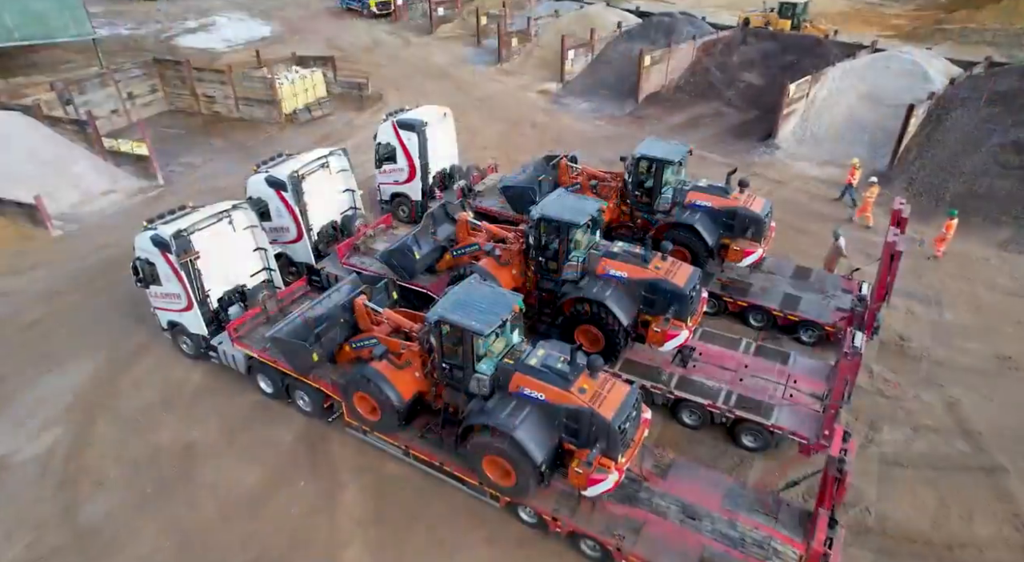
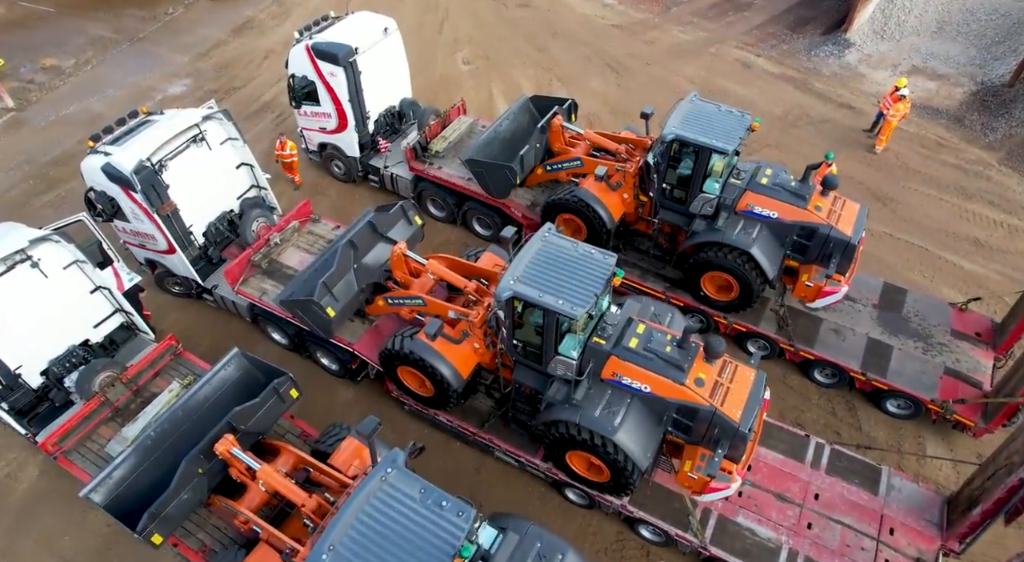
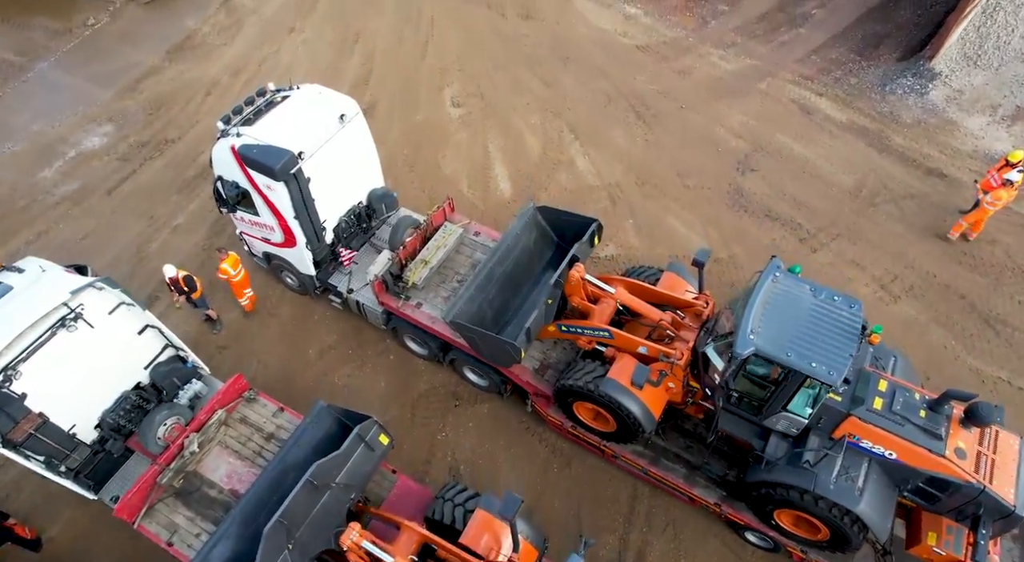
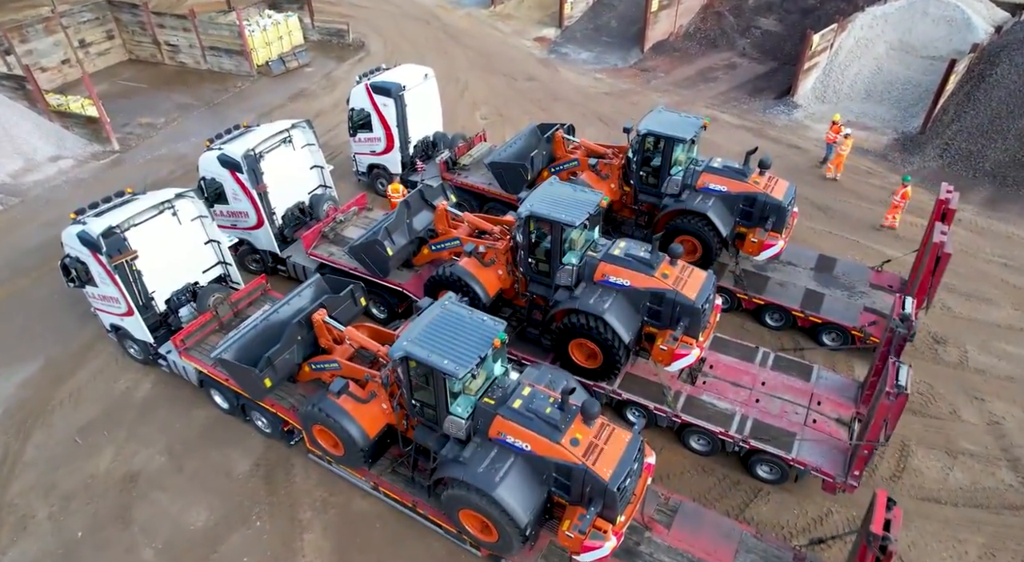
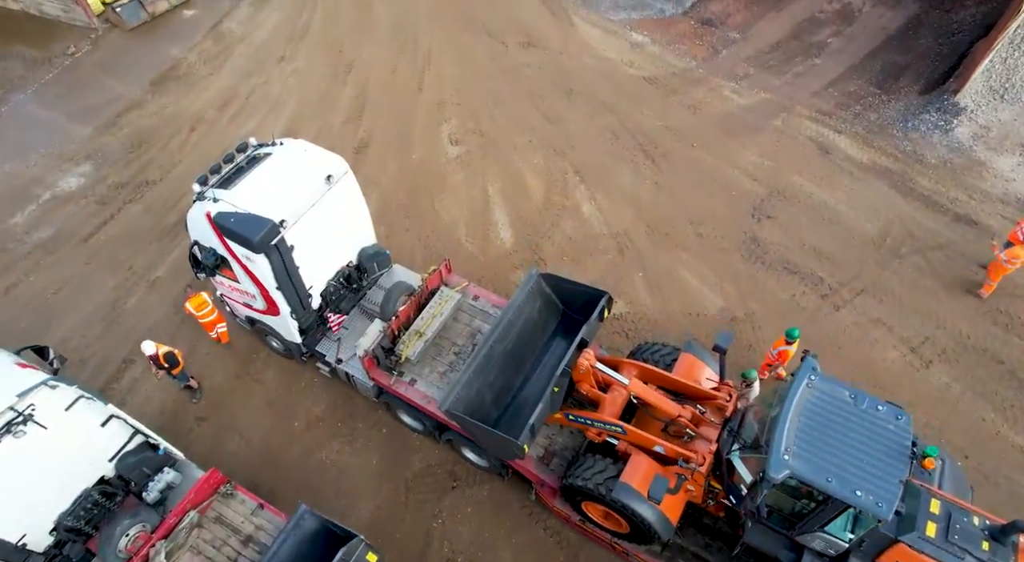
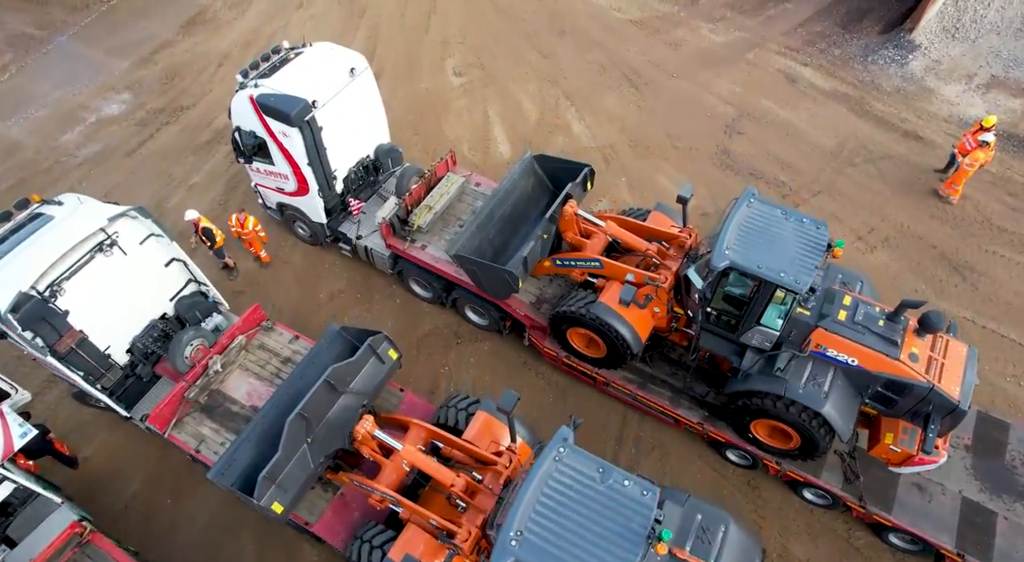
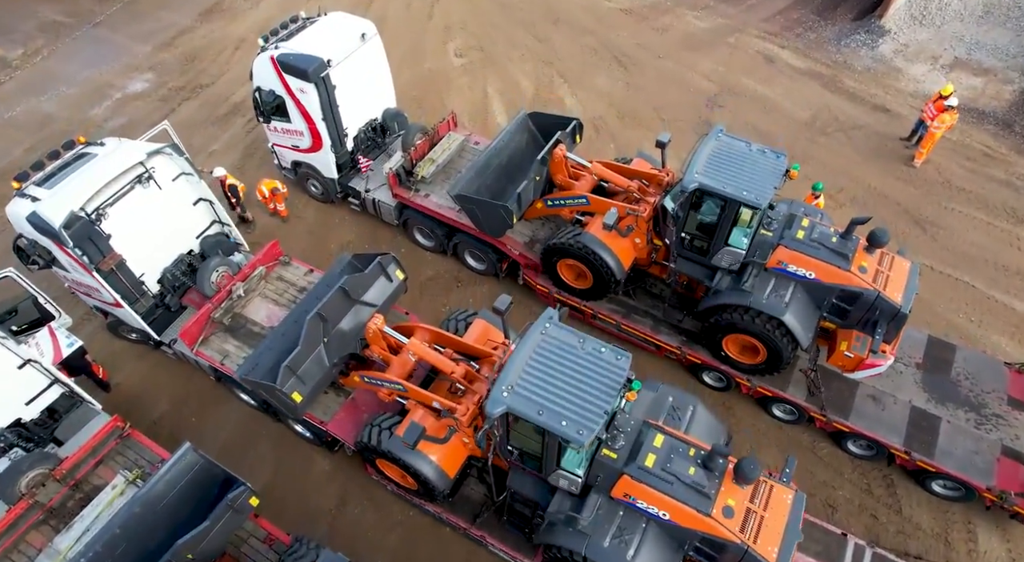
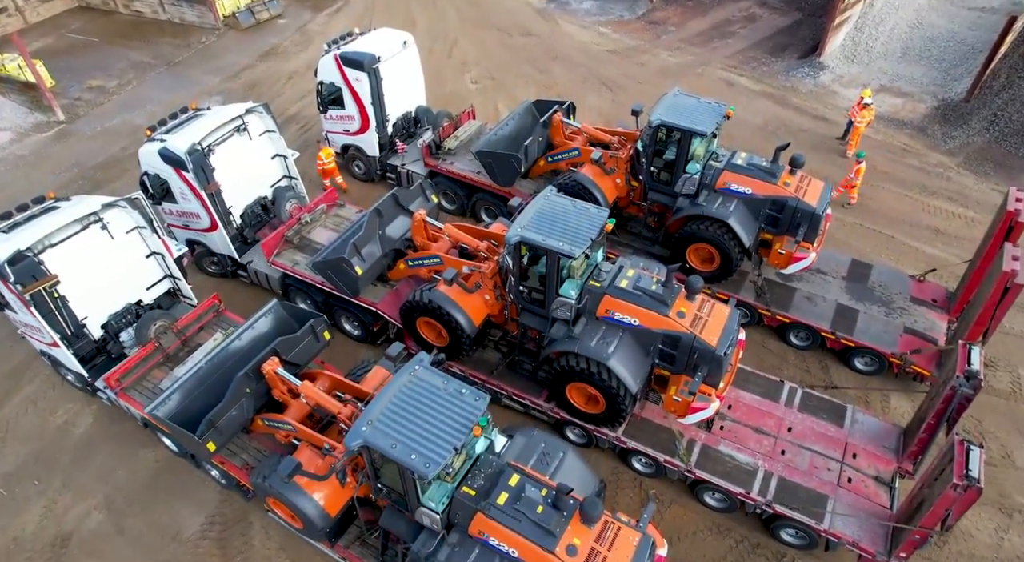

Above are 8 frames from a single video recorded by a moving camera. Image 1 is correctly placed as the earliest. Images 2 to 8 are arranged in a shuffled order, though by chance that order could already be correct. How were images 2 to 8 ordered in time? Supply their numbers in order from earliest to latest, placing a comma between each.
4, 8, 2, 7, 6, 3, 5
